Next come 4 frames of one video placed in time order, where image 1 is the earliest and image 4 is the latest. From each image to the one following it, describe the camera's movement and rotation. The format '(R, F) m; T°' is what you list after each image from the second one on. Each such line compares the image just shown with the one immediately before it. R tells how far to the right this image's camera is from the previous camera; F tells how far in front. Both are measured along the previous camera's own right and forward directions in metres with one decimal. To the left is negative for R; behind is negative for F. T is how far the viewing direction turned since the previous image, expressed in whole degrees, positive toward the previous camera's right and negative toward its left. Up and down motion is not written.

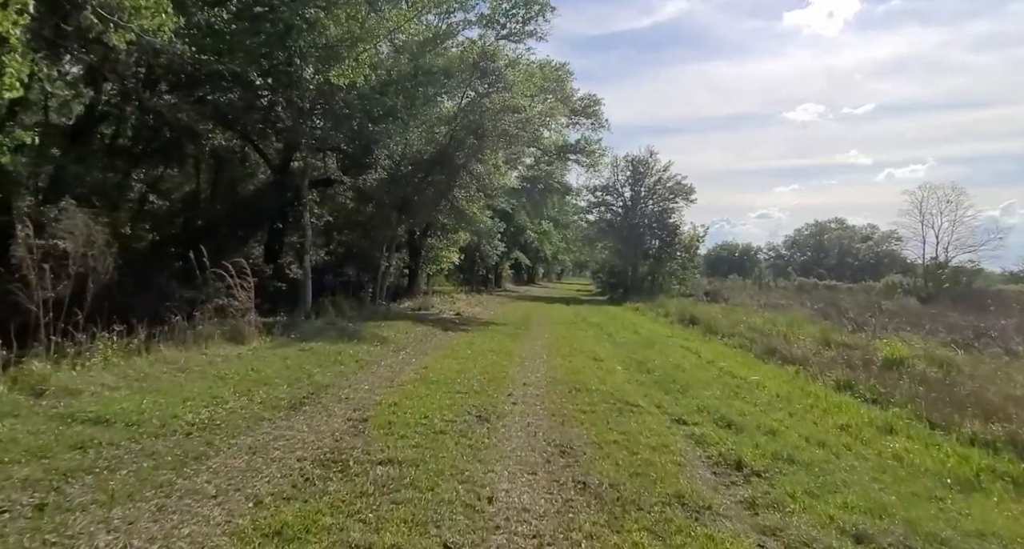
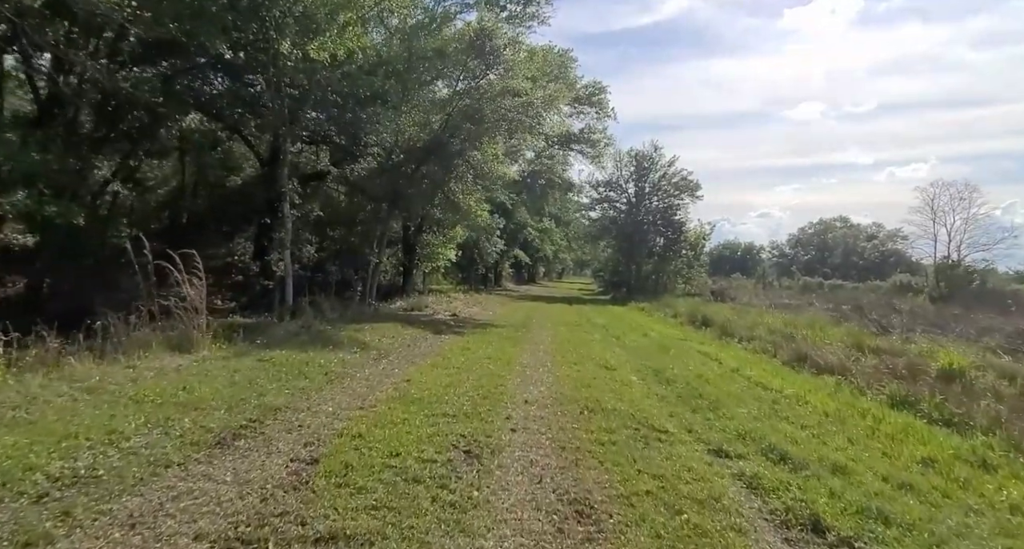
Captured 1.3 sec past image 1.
(0.0, +1.5) m; 0°
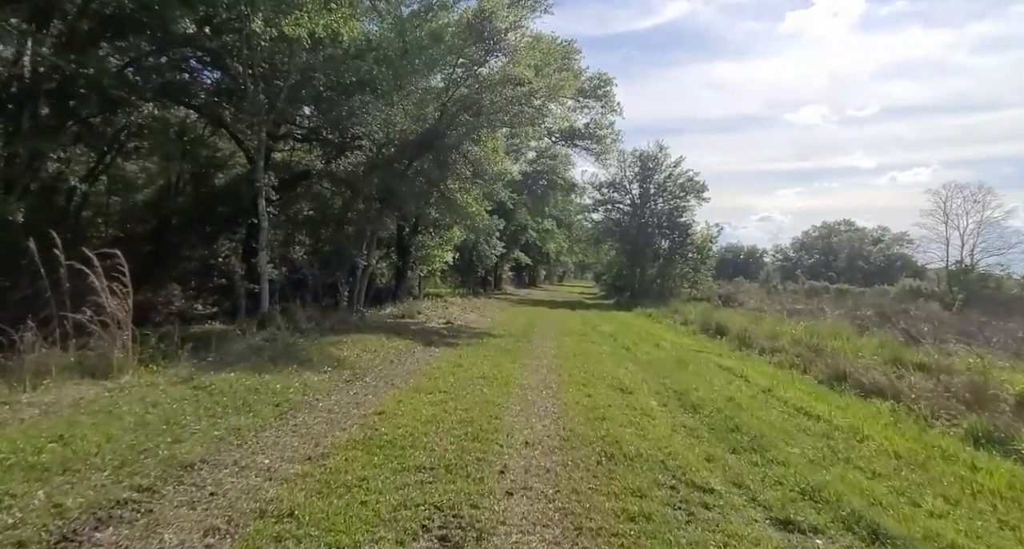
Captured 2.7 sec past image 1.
(0.0, +1.6) m; 0°
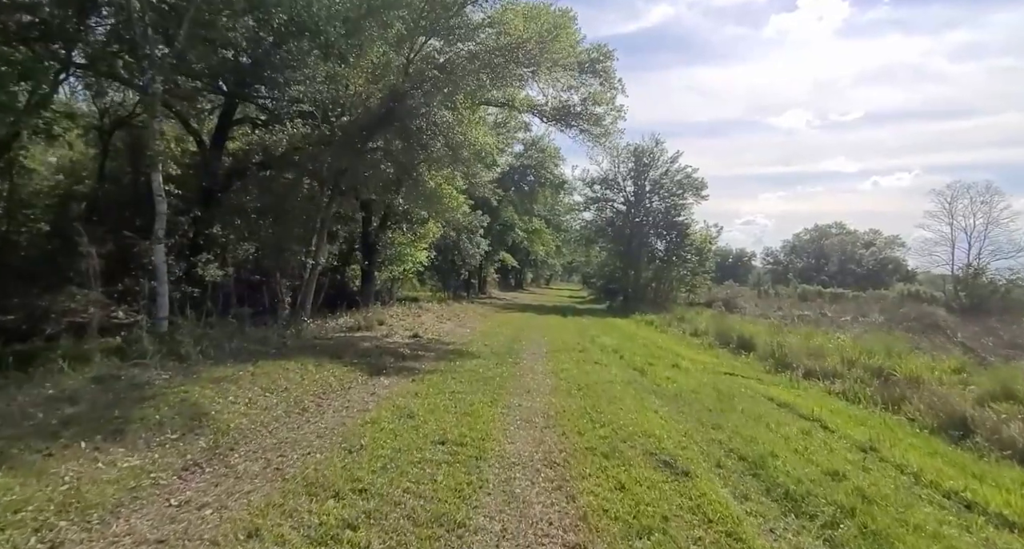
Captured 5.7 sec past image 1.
(+0.1, +3.7) m; +1°
